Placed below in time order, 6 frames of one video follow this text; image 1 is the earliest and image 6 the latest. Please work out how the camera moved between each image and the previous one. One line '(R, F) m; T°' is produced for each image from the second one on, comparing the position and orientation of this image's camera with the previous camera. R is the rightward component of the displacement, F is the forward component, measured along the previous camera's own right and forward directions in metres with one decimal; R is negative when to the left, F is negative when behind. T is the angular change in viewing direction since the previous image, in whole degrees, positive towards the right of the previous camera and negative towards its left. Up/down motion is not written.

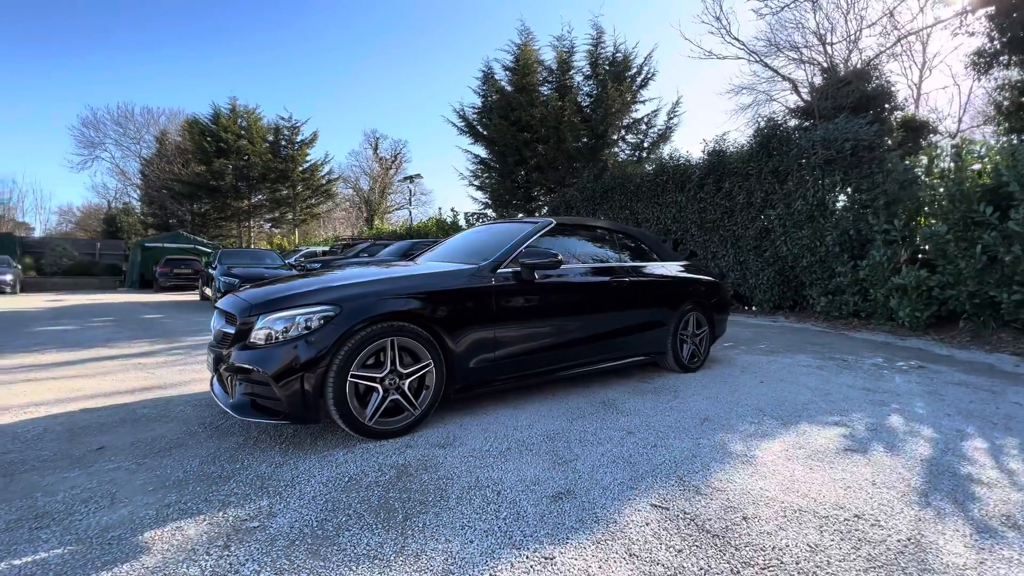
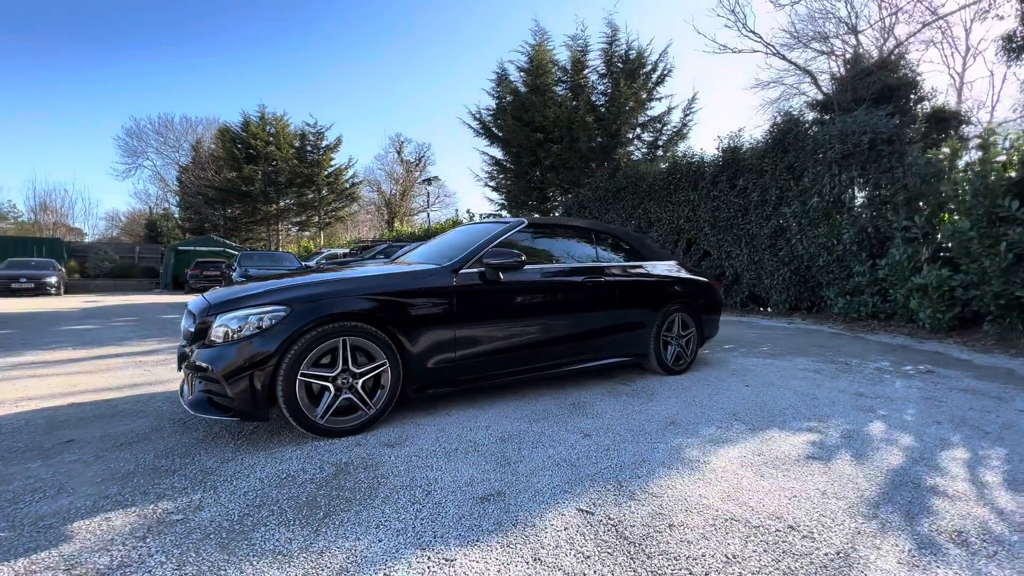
(+0.5, 0.0) m; -3°
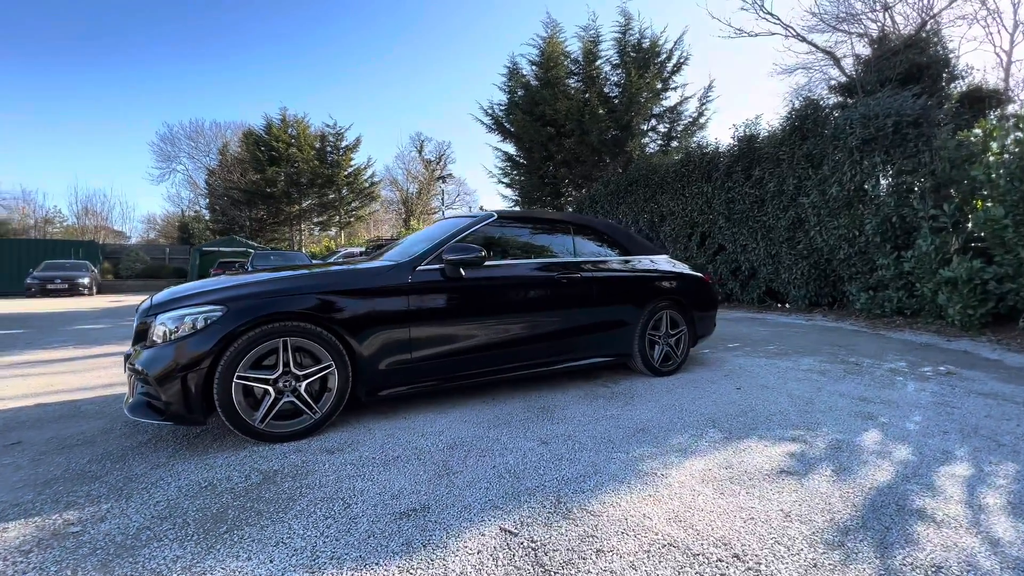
(+0.5, +0.2) m; -3°
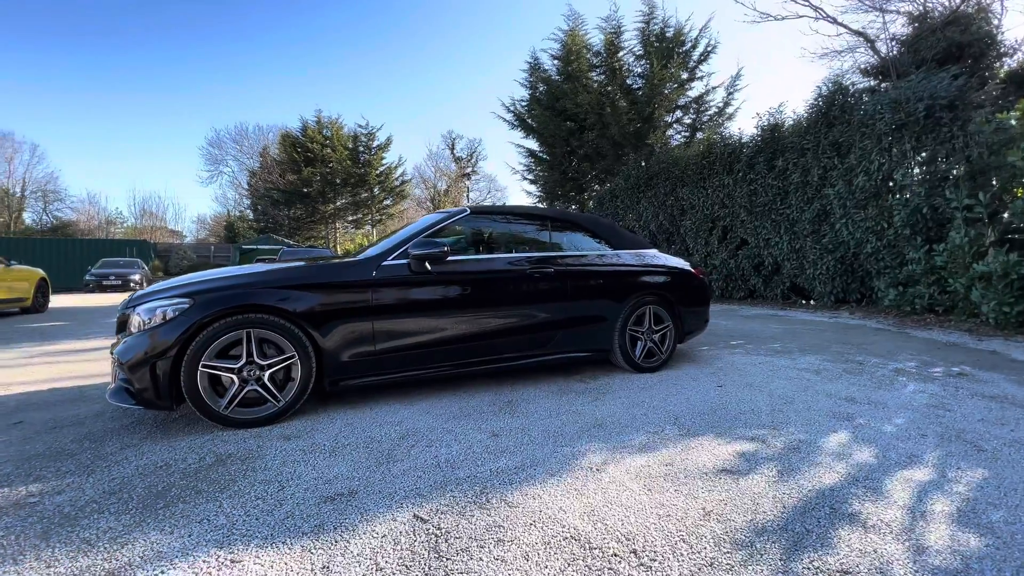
(+0.5, 0.0) m; -4°
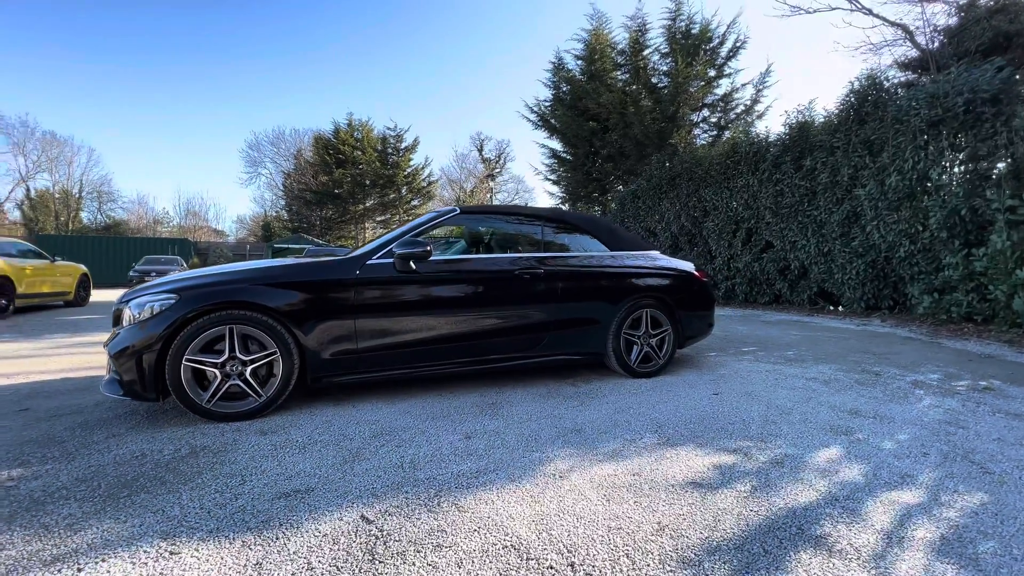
(+0.3, +0.1) m; -4°
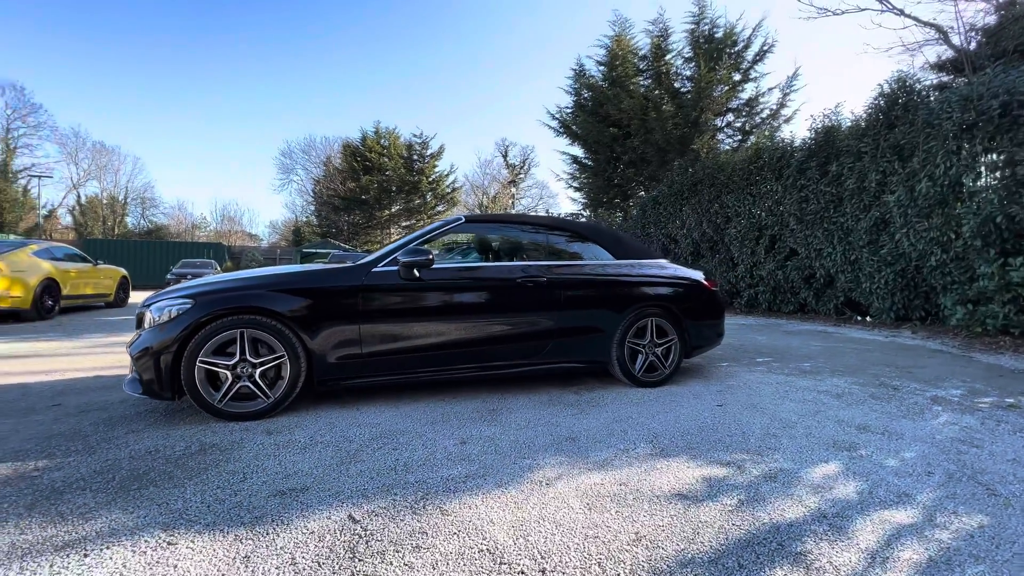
(+0.2, -0.1) m; -3°
